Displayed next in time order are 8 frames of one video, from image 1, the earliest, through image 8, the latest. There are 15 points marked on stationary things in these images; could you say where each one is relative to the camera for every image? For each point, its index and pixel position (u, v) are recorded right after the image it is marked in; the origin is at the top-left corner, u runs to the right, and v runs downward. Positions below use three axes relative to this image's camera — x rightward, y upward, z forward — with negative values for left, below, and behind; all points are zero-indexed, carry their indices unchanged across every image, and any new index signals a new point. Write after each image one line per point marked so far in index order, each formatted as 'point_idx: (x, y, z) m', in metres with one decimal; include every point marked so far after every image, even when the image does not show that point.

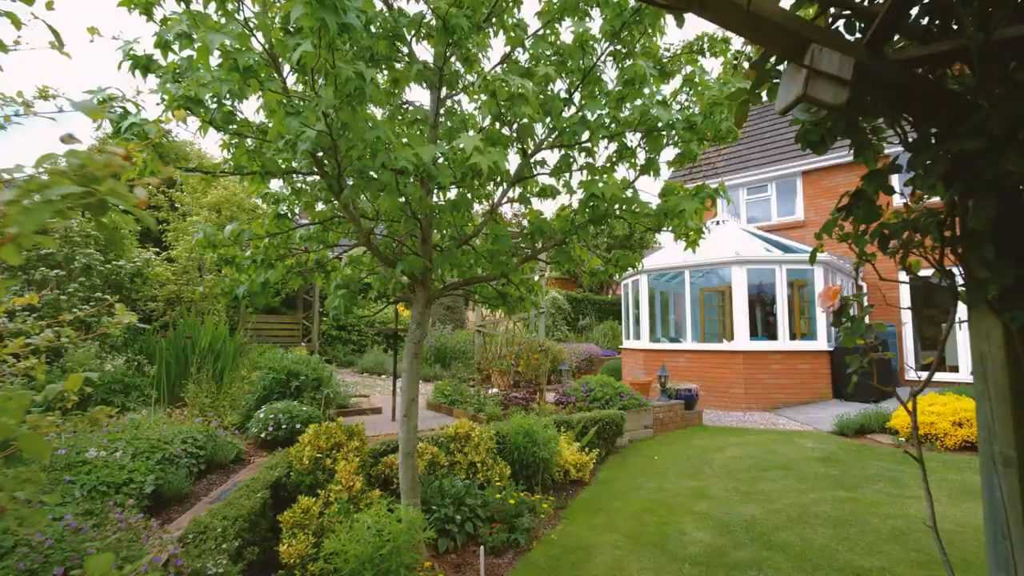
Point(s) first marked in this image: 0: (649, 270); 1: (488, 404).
0: (+3.2, +0.4, +12.3) m
1: (-0.3, -1.5, +7.1) m
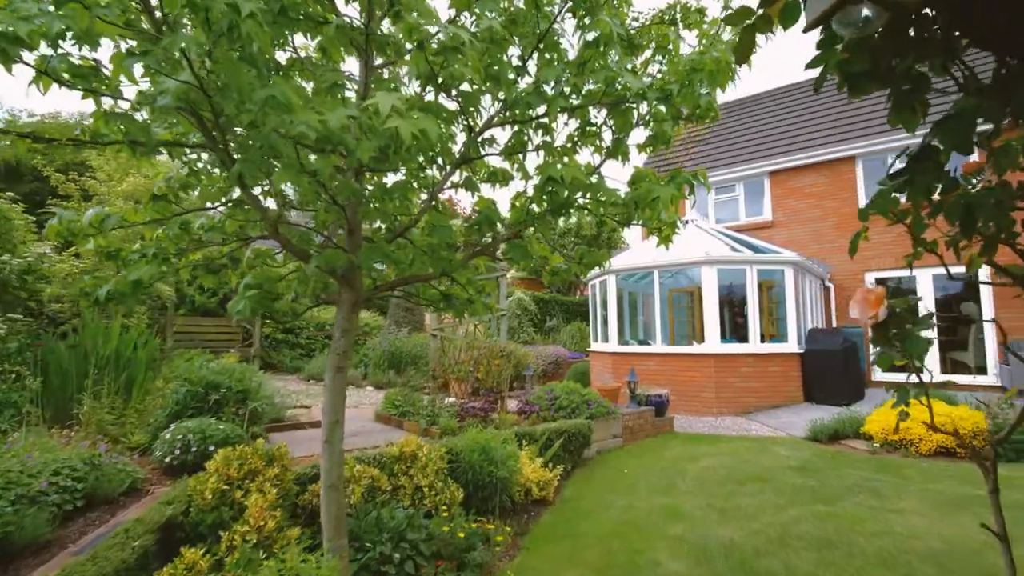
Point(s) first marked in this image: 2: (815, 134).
0: (+2.4, +0.4, +11.9) m
1: (-0.8, -1.5, +6.5) m
2: (+8.1, +4.1, +14.3) m
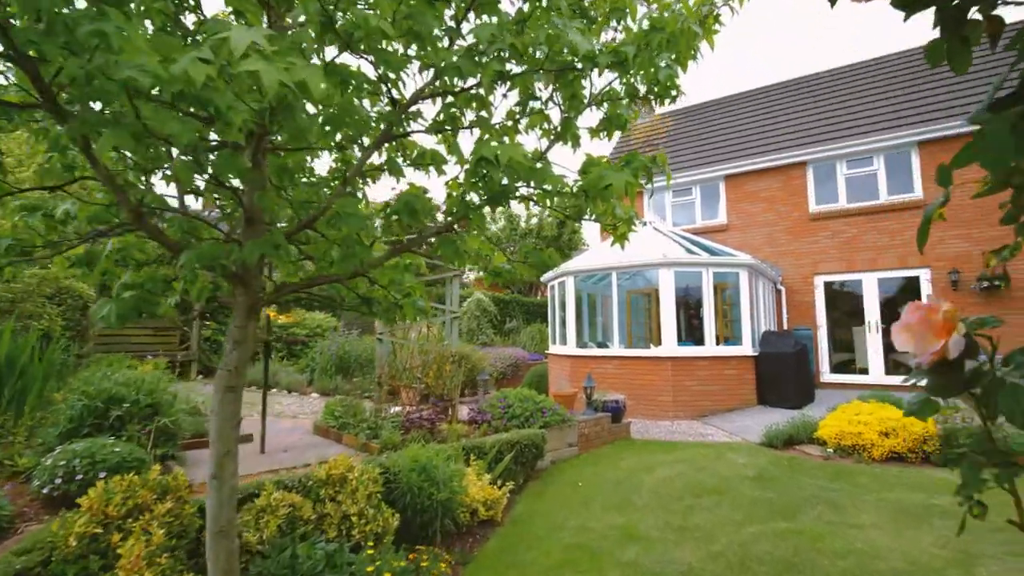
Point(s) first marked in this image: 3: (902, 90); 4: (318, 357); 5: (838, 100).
0: (+1.4, +0.4, +11.6) m
1: (-1.4, -1.6, +6.0) m
2: (+6.9, +4.0, +14.4) m
3: (+9.7, +4.9, +13.3) m
4: (-3.9, -1.4, +10.7) m
5: (+8.6, +5.0, +14.2) m
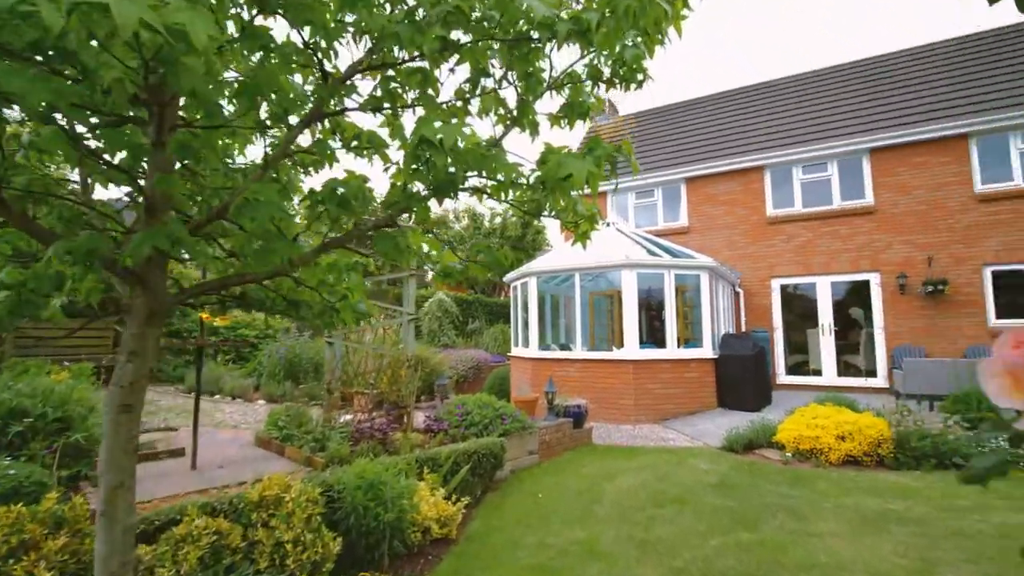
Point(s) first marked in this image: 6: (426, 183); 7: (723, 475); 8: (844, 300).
0: (+0.6, +0.4, +11.3) m
1: (-1.9, -1.6, +5.6) m
2: (+5.9, +3.9, +14.5) m
3: (+8.7, +4.8, +13.6) m
4: (-4.7, -1.4, +10.1) m
5: (+7.6, +4.9, +14.5) m
6: (-0.4, +0.4, +2.2) m
7: (+2.5, -2.2, +6.2) m
8: (+7.6, -0.3, +12.2) m
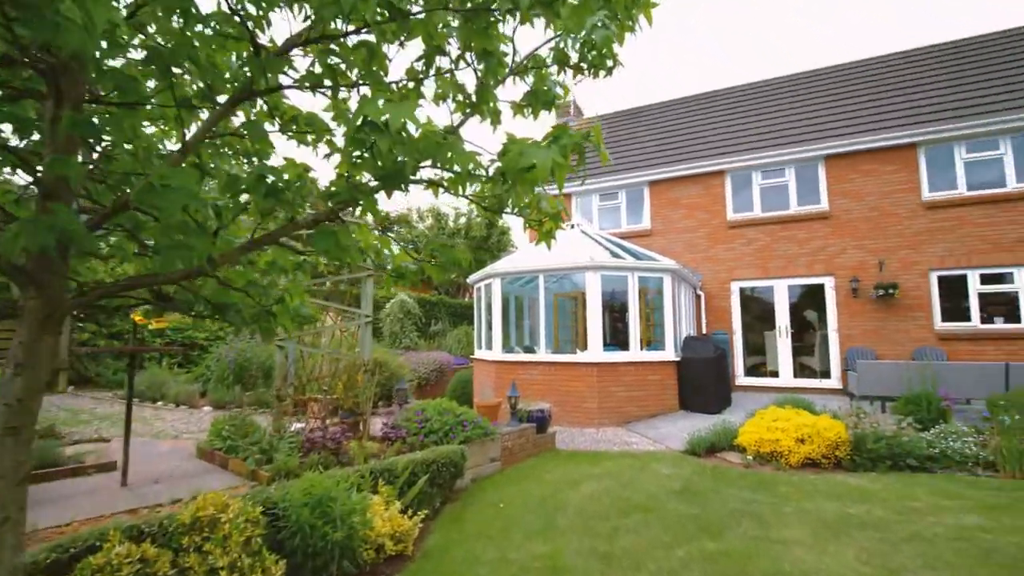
0: (-0.2, +0.3, +11.2) m
1: (-2.3, -1.6, +5.2) m
2: (+4.9, +3.9, +14.7) m
3: (+7.8, +4.7, +14.0) m
4: (-5.4, -1.4, +9.5) m
5: (+6.7, +4.8, +14.7) m
6: (-0.5, +0.4, +2.0) m
7: (+2.0, -2.2, +6.2) m
8: (+6.8, -0.4, +12.5) m
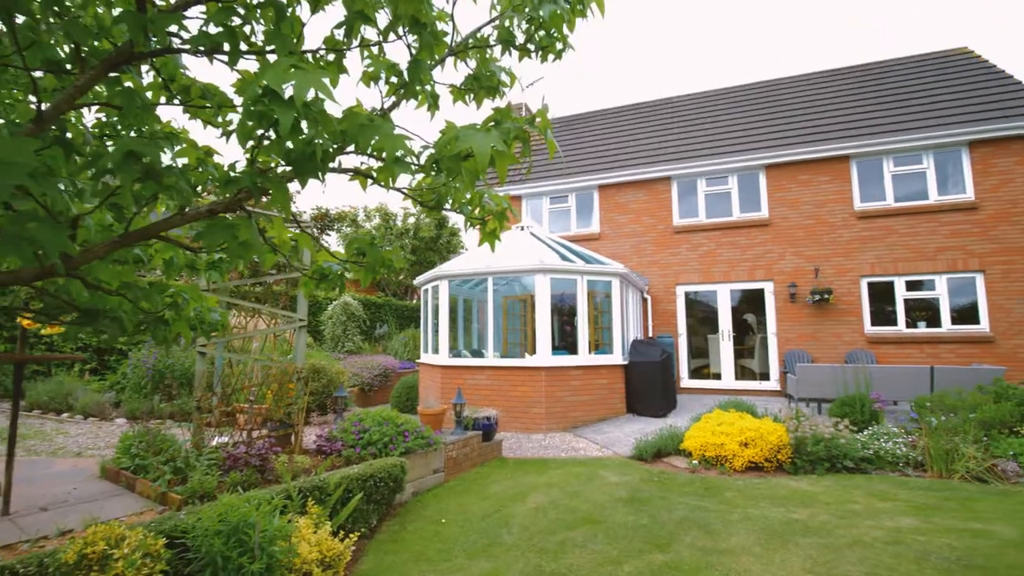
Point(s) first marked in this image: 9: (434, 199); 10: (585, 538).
0: (-1.3, +0.3, +10.8) m
1: (-2.8, -1.6, +4.7) m
2: (+3.6, +3.8, +14.9) m
3: (+6.5, +4.6, +14.4) m
4: (-6.3, -1.4, +8.7) m
5: (+5.3, +4.7, +15.1) m
6: (-0.7, +0.4, +1.6) m
7: (+1.4, -2.3, +6.1) m
8: (+5.5, -0.5, +12.8) m
9: (-0.4, +0.4, +2.6) m
10: (+0.6, -2.2, +4.7) m
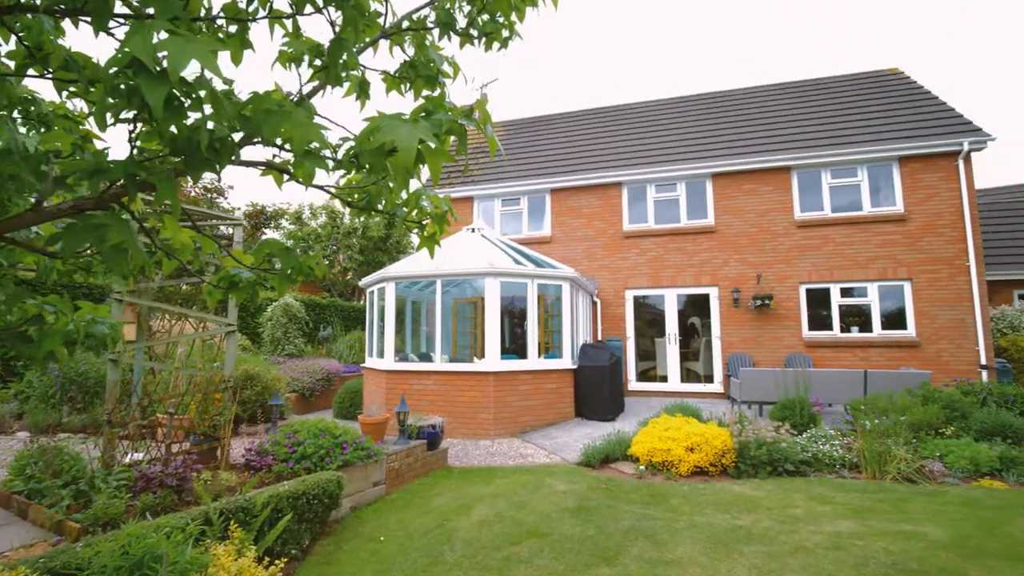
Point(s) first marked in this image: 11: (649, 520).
0: (-2.3, +0.2, +10.5) m
1: (-3.2, -1.6, +4.2) m
2: (+2.2, +3.7, +14.9) m
3: (+5.2, +4.5, +14.7) m
4: (-7.1, -1.4, +7.9) m
5: (+3.9, +4.6, +15.3) m
6: (-0.9, +0.4, +1.4) m
7: (+0.8, -2.3, +5.9) m
8: (+4.3, -0.6, +13.0) m
9: (-0.7, +0.4, +2.3) m
10: (+0.2, -2.3, +4.5) m
11: (+1.4, -2.3, +5.3) m
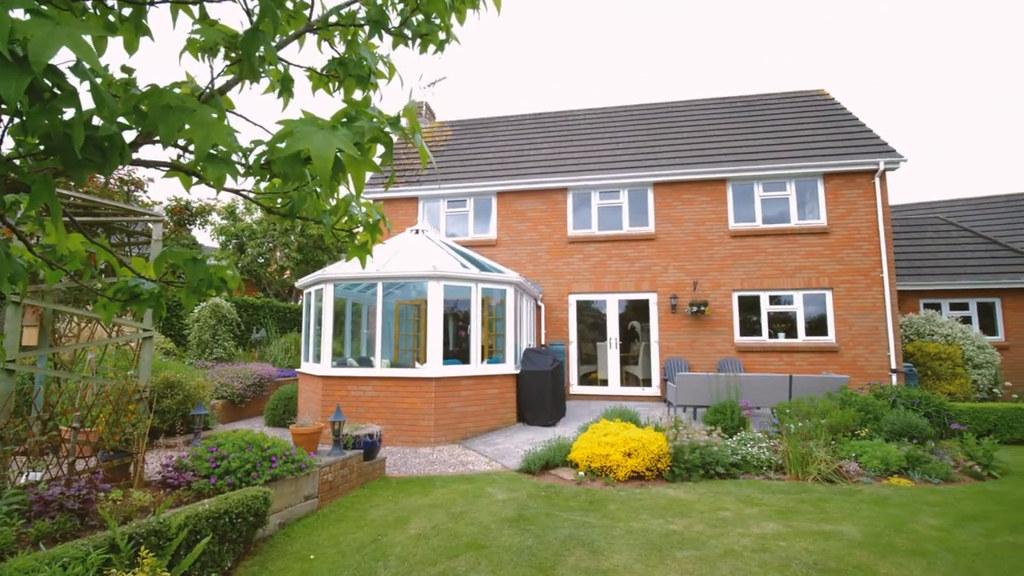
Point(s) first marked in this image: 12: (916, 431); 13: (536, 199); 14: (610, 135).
0: (-3.4, +0.2, +10.1) m
1: (-3.7, -1.6, +3.8) m
2: (+0.7, +3.5, +15.0) m
3: (+3.7, +4.3, +15.1) m
4: (-7.9, -1.4, +7.1) m
5: (+2.4, +4.4, +15.5) m
6: (-1.1, +0.3, +1.2) m
7: (+0.1, -2.4, +5.9) m
8: (+2.9, -0.7, +13.3) m
9: (-0.9, +0.3, +2.2) m
10: (-0.4, -2.3, +4.5) m
11: (+0.7, -2.4, +5.3) m
12: (+6.0, -2.1, +8.0) m
13: (+0.6, +2.4, +14.3) m
14: (+2.9, +4.4, +15.4) m
